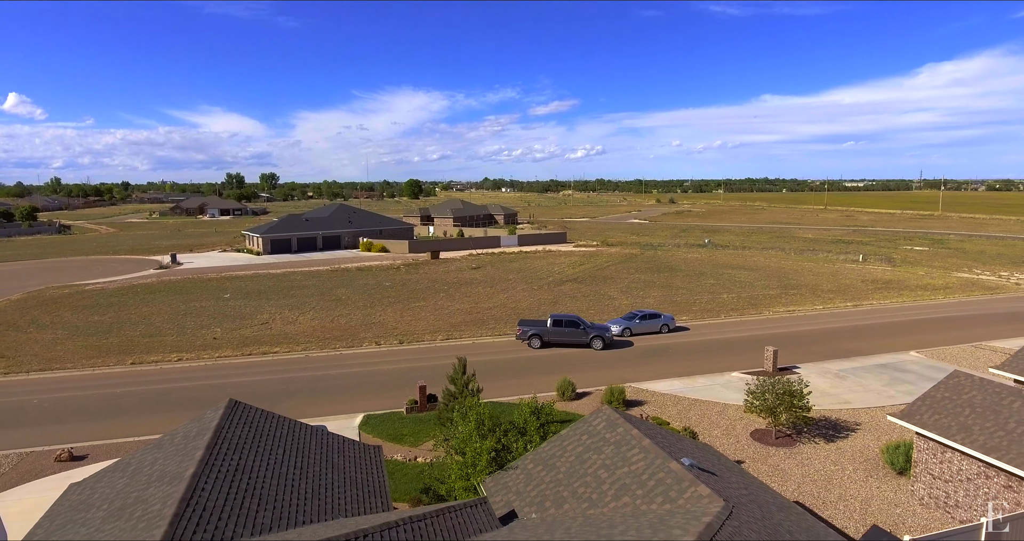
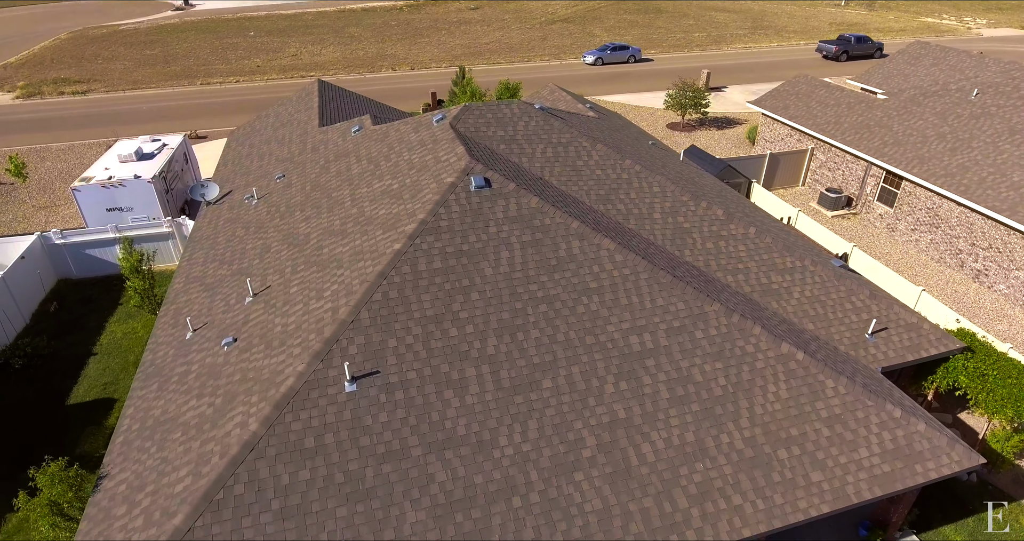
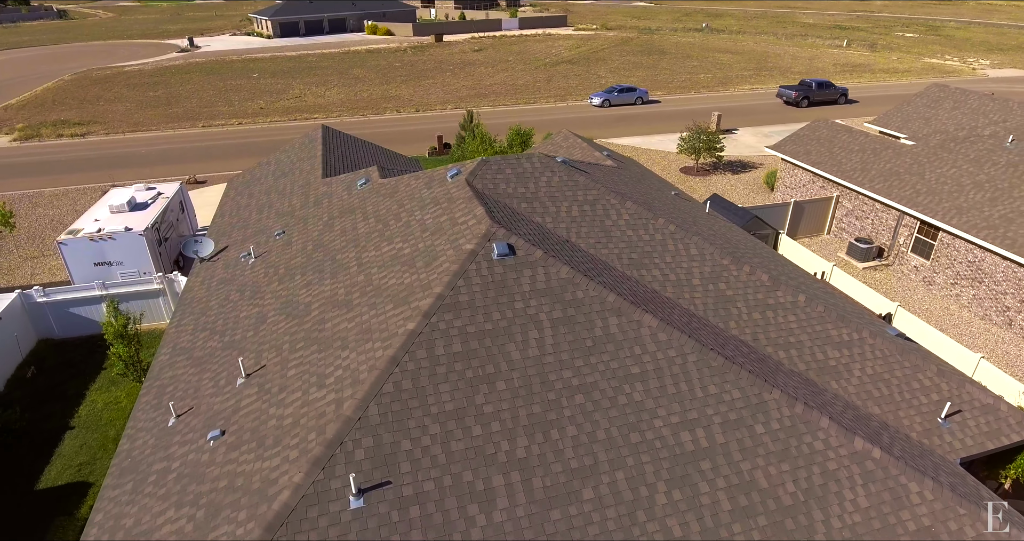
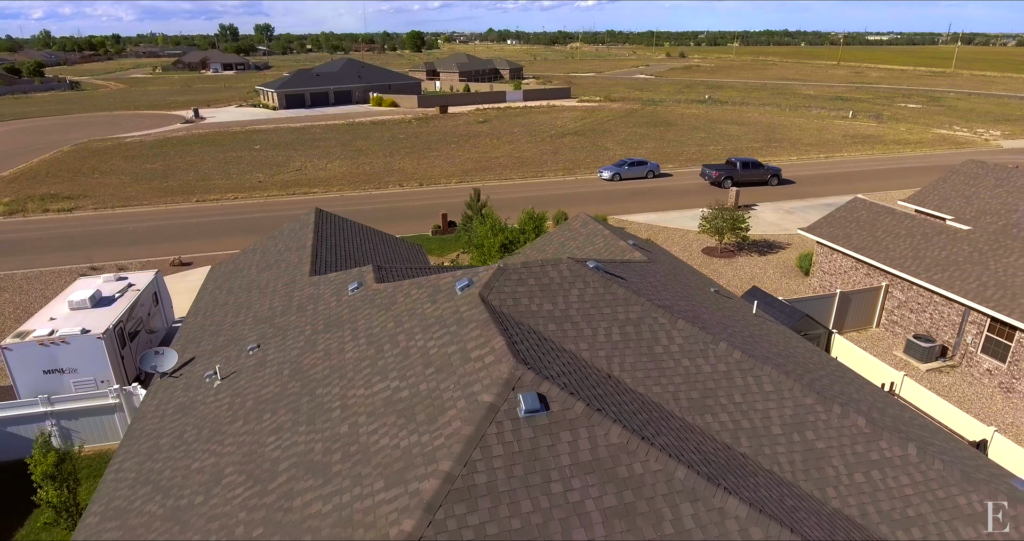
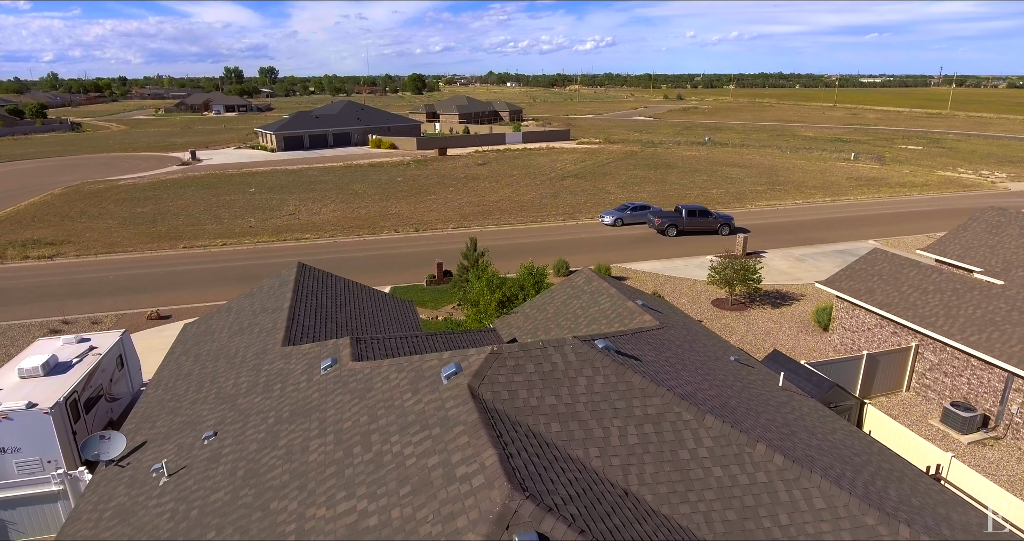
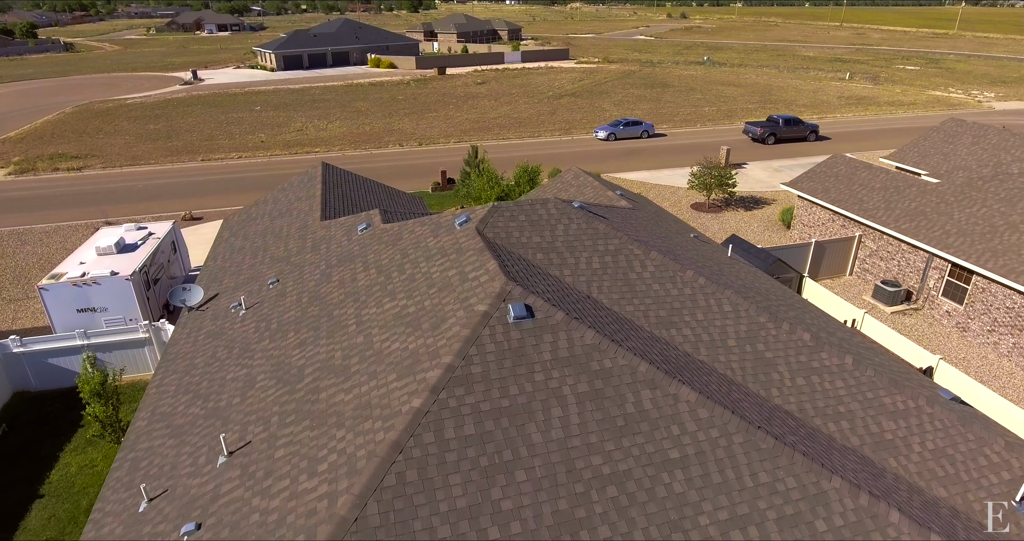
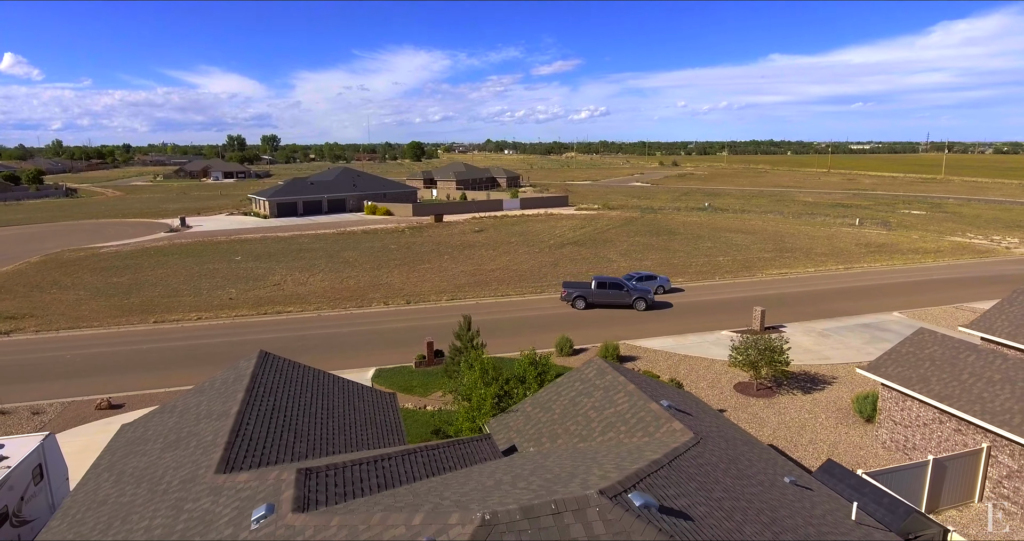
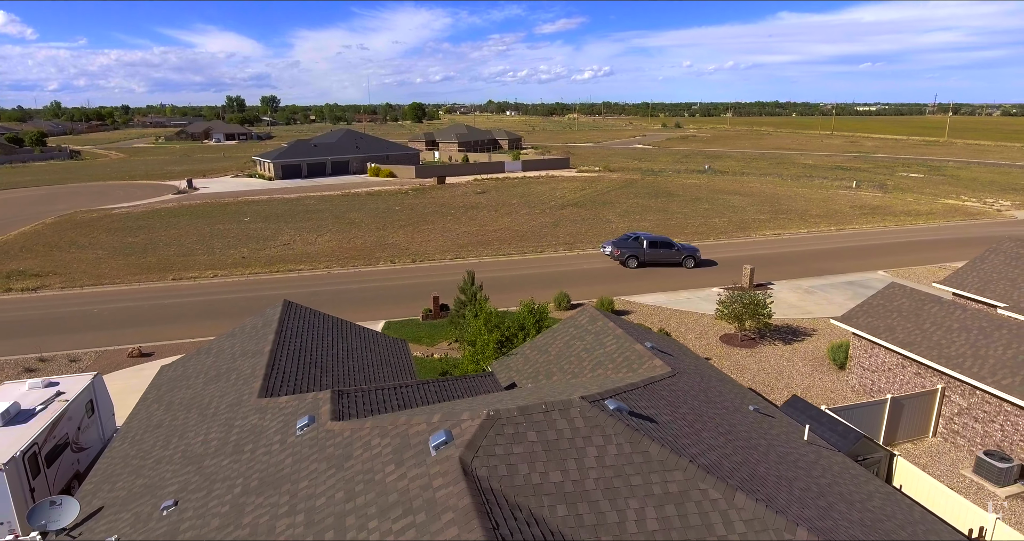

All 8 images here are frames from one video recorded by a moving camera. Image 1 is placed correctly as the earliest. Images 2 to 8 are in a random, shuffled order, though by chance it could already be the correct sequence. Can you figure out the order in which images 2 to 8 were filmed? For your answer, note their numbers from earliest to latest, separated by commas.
7, 8, 5, 4, 6, 3, 2
